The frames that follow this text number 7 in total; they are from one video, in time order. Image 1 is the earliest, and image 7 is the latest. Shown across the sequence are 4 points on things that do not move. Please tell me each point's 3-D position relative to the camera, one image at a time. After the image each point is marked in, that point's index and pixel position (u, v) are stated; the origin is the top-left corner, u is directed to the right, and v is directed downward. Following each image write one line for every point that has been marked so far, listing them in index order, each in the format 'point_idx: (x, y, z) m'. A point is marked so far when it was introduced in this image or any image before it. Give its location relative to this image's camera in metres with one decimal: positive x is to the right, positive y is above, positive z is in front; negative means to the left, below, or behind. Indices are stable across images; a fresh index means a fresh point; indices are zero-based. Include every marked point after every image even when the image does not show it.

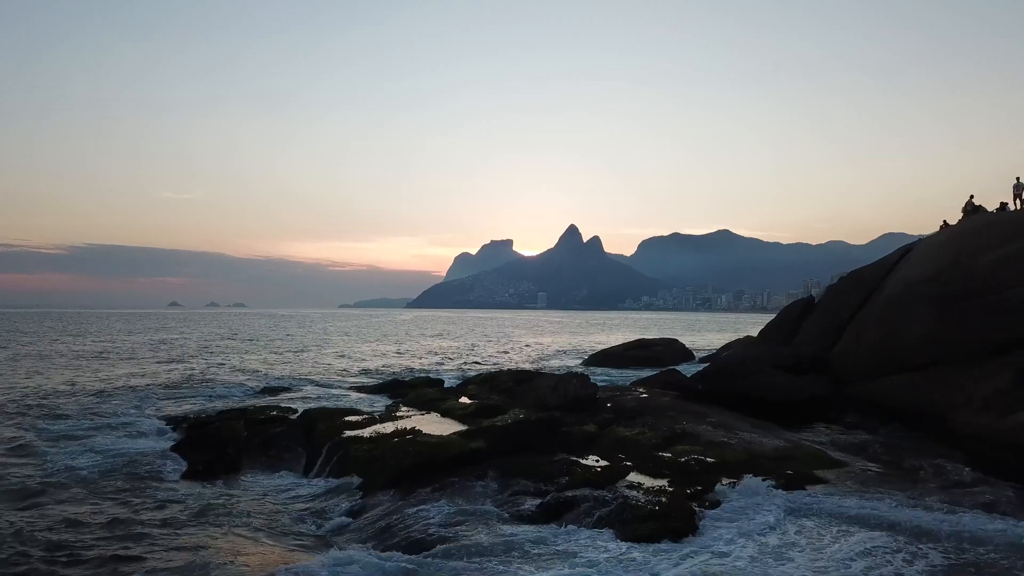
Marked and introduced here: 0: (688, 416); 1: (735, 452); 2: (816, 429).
0: (+4.8, -3.5, +16.6) m
1: (+4.8, -3.5, +13.1) m
2: (+8.8, -4.1, +17.5) m
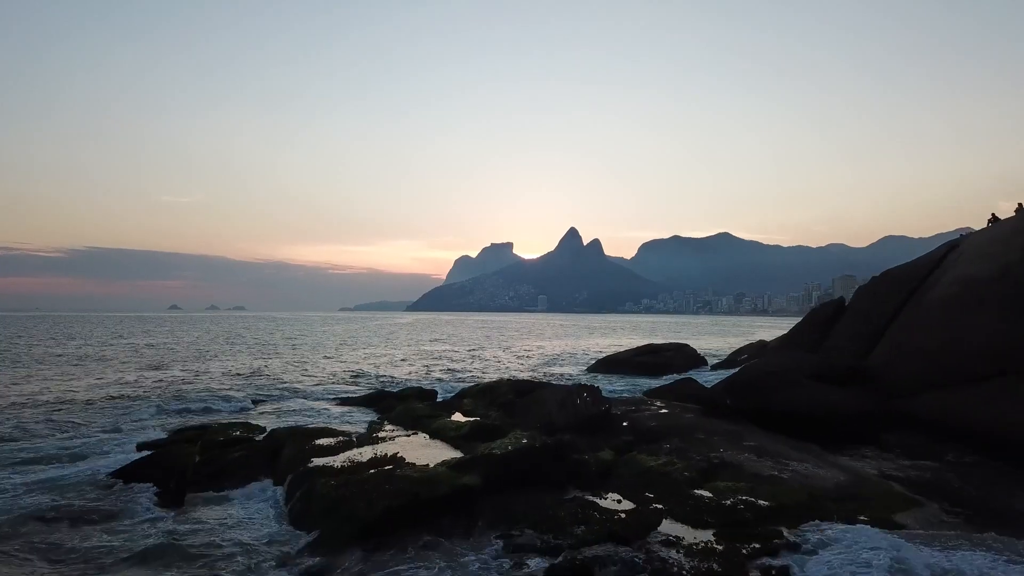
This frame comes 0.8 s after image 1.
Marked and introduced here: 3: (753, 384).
0: (+4.9, -3.5, +14.1) m
1: (+4.8, -3.5, +10.5) m
2: (+8.8, -4.0, +14.9) m
3: (+7.5, -3.0, +18.9) m
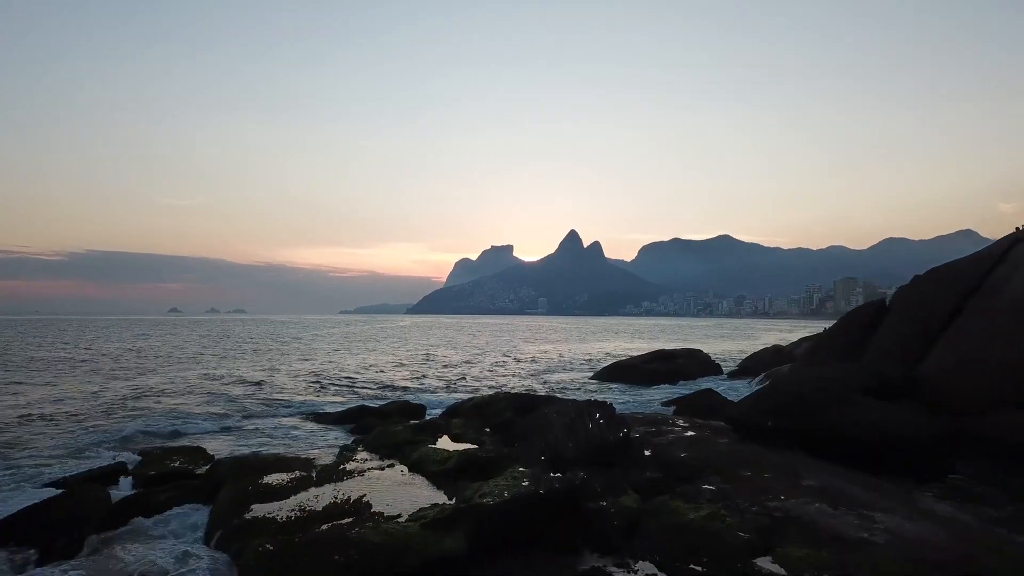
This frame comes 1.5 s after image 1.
0: (+4.8, -3.4, +11.2) m
1: (+4.8, -3.4, +7.6) m
2: (+8.8, -4.0, +12.1) m
3: (+7.5, -2.9, +16.1) m
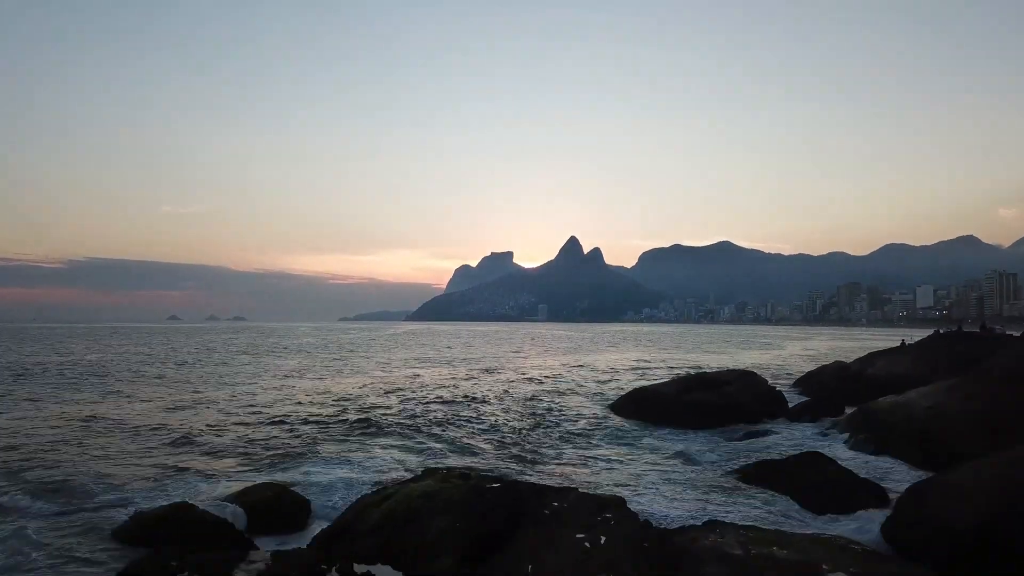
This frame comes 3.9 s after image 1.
0: (+4.1, -3.1, +1.2) m
1: (+4.1, -3.1, -2.3) m
2: (+8.0, -3.7, +2.1) m
3: (+6.7, -2.7, +6.1) m
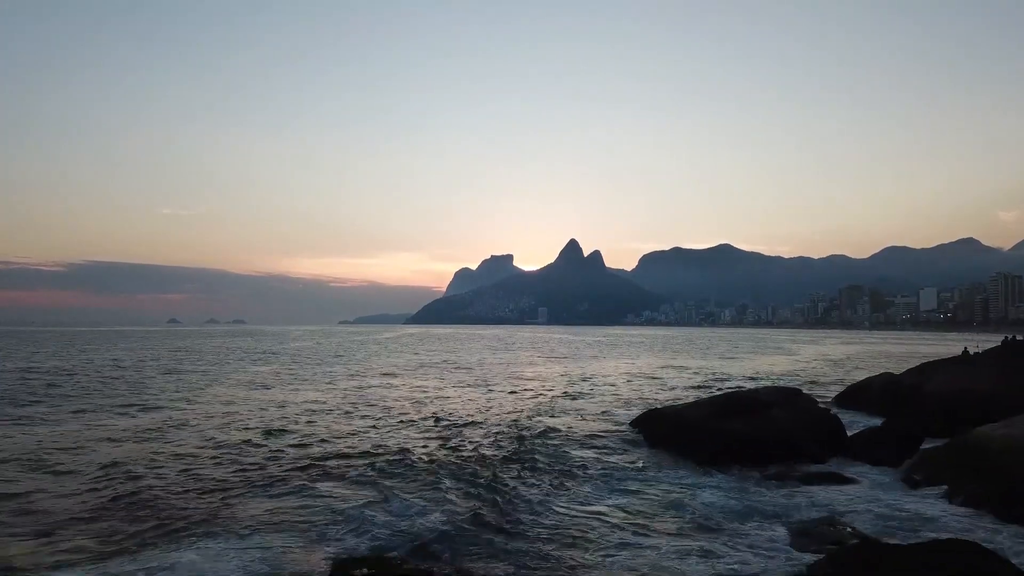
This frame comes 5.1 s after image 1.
0: (+3.6, -2.9, -4.3) m
1: (+3.5, -2.9, -7.8) m
2: (+7.5, -3.5, -3.4) m
3: (+6.2, -2.5, +0.6) m
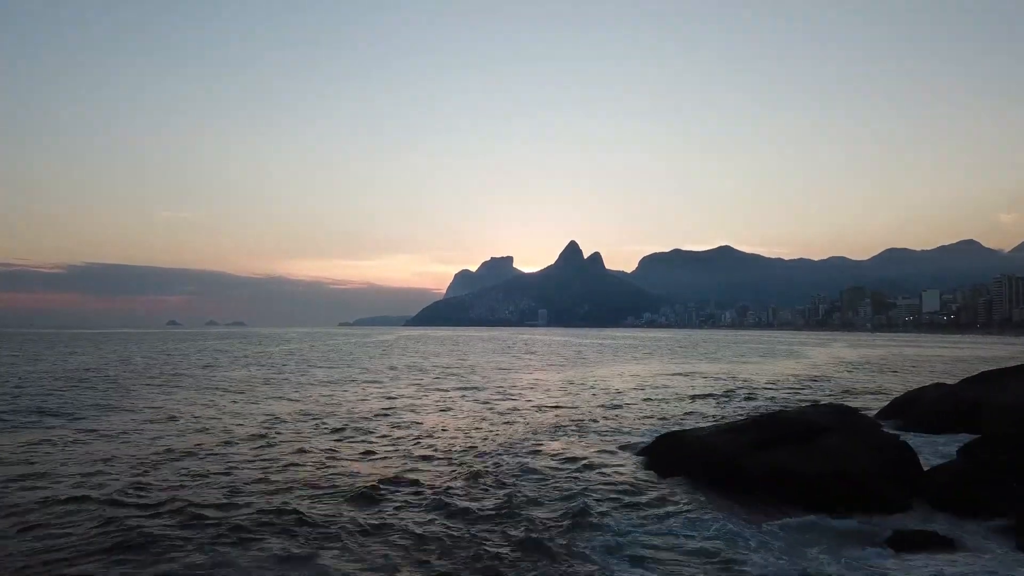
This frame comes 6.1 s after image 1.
0: (+3.2, -2.6, -8.6) m
1: (+3.2, -2.6, -12.1) m
2: (+7.2, -3.2, -7.7) m
3: (+5.9, -2.2, -3.7) m
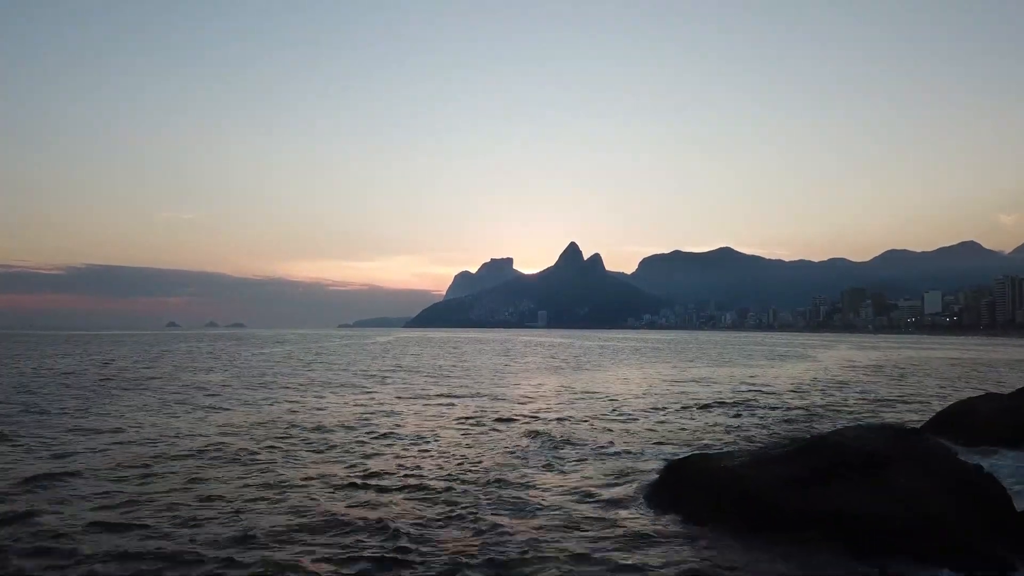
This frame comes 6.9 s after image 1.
0: (+3.0, -2.4, -11.8) m
1: (+3.0, -2.4, -15.4) m
2: (+7.0, -3.0, -11.0) m
3: (+5.7, -2.1, -7.0) m
